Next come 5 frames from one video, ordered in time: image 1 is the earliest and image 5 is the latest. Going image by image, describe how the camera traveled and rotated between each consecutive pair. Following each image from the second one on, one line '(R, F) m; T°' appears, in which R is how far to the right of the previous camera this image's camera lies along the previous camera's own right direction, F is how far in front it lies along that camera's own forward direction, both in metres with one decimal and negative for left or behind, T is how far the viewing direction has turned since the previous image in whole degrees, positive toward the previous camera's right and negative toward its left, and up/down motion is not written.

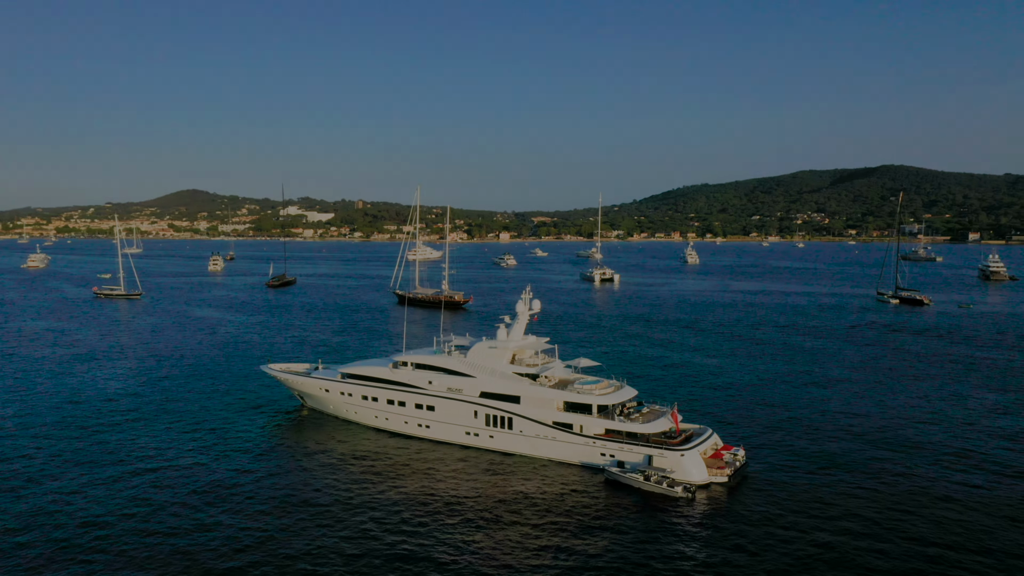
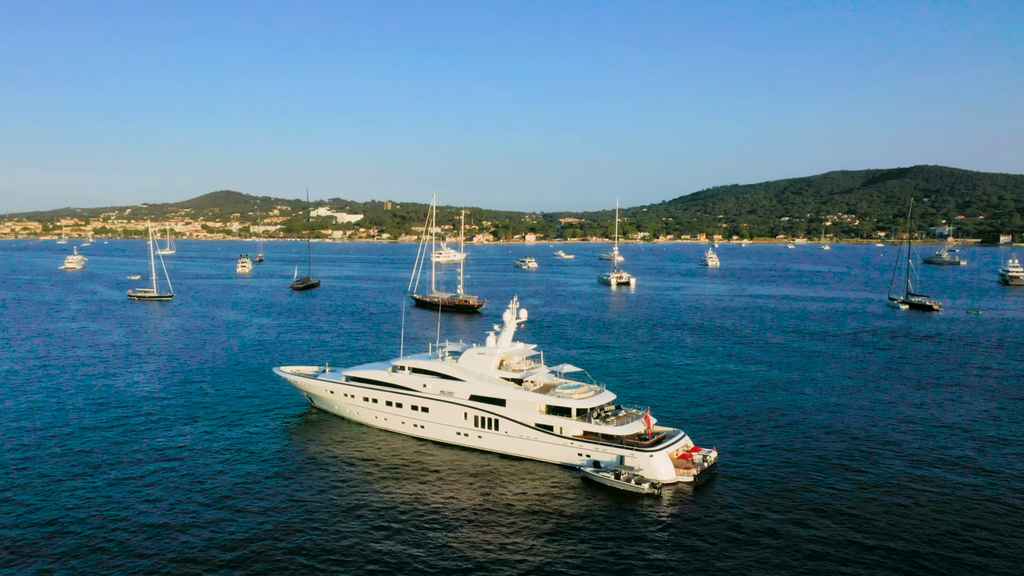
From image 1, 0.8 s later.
(+1.6, -1.5) m; -2°
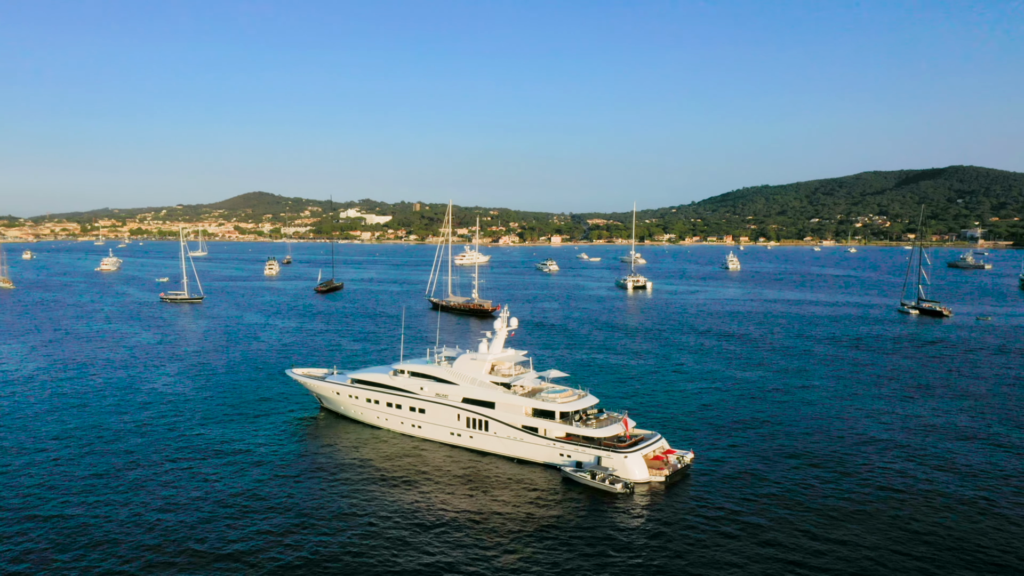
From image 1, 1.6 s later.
(+1.5, -1.5) m; -2°
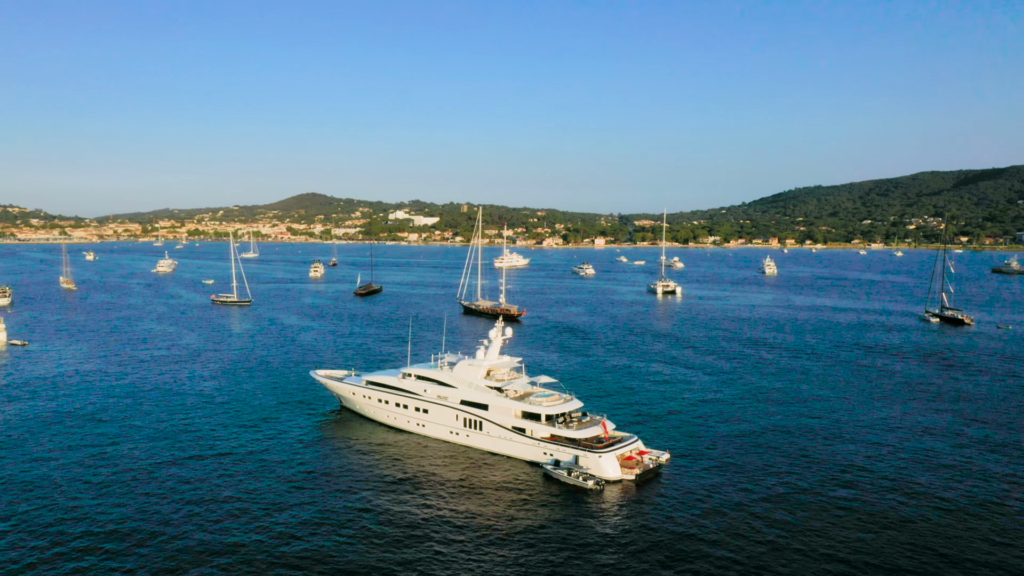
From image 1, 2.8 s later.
(+2.3, -2.3) m; -4°
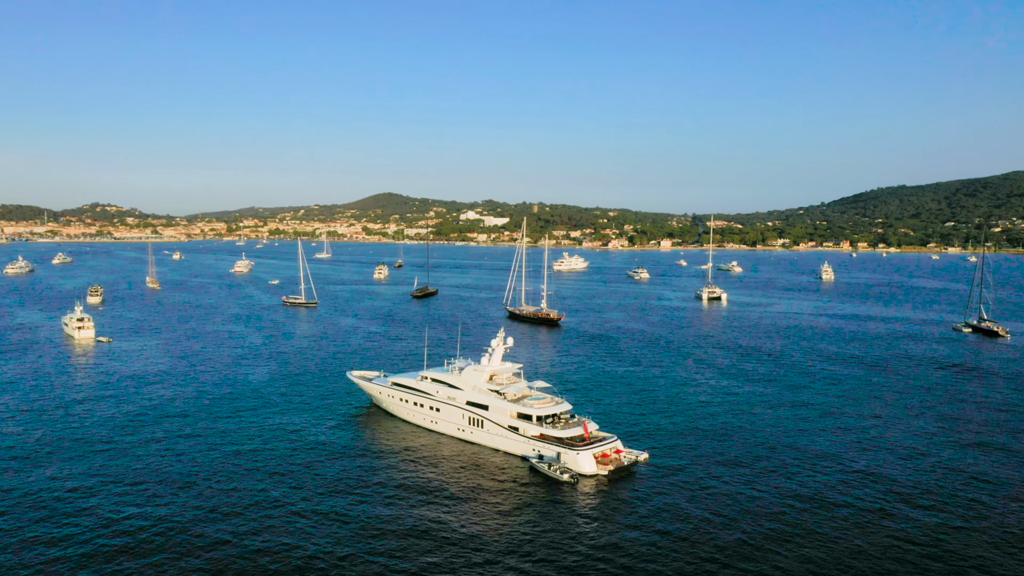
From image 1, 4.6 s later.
(+3.2, -3.3) m; -5°
